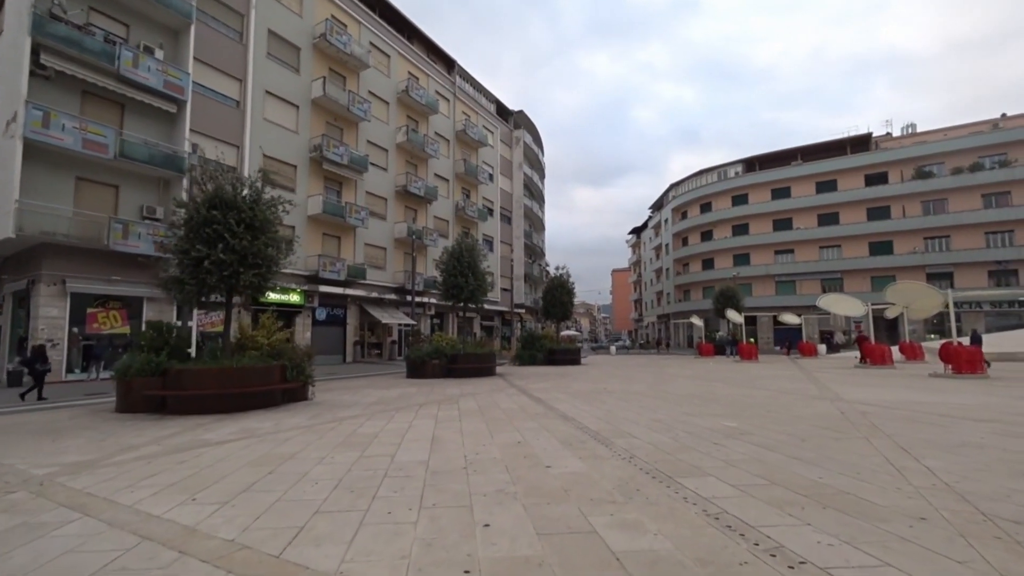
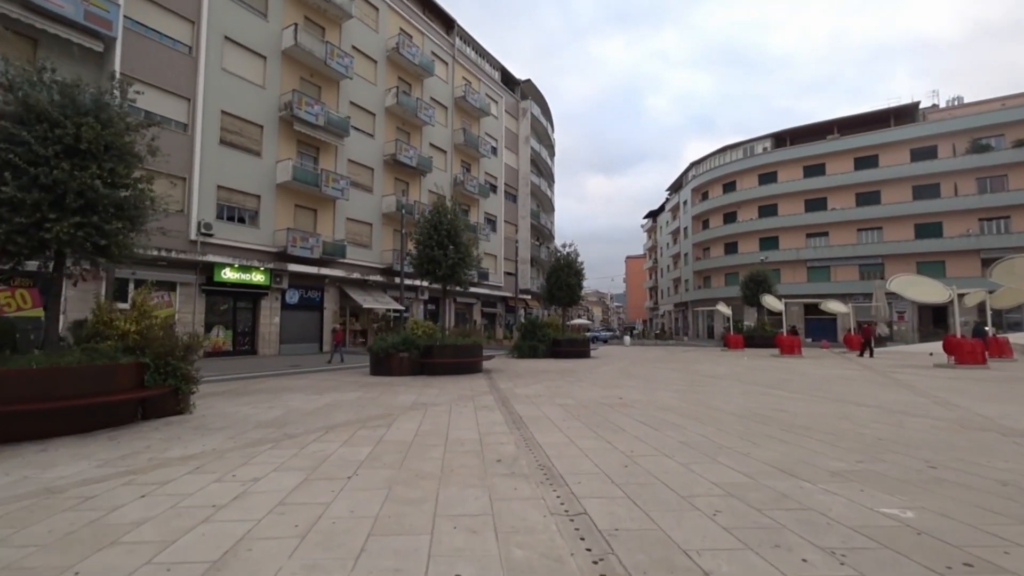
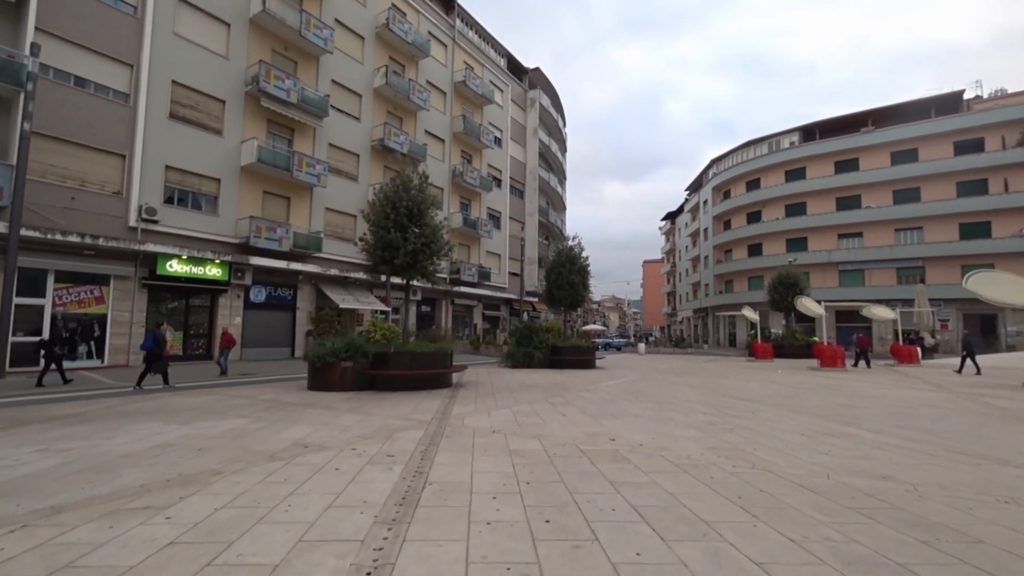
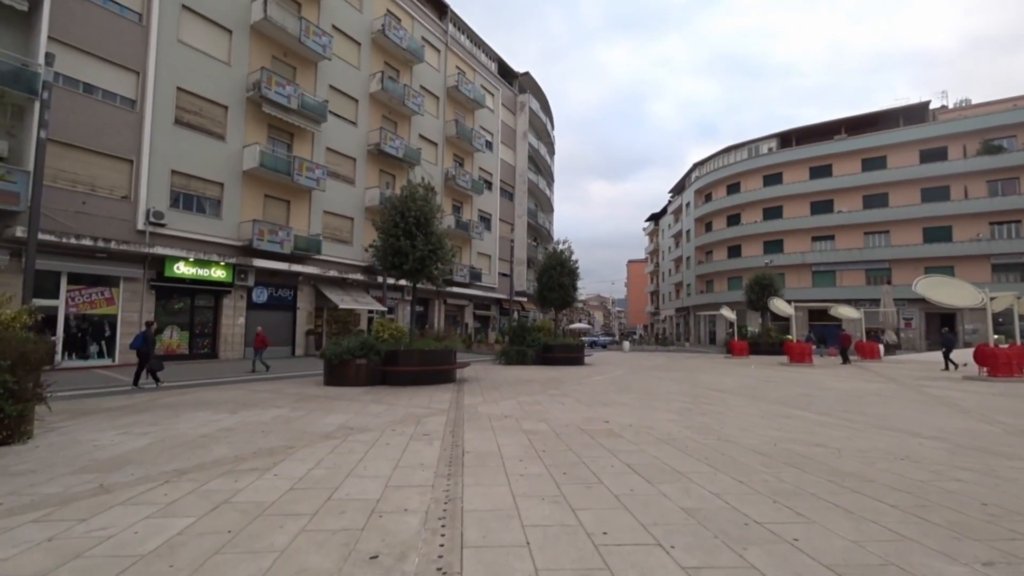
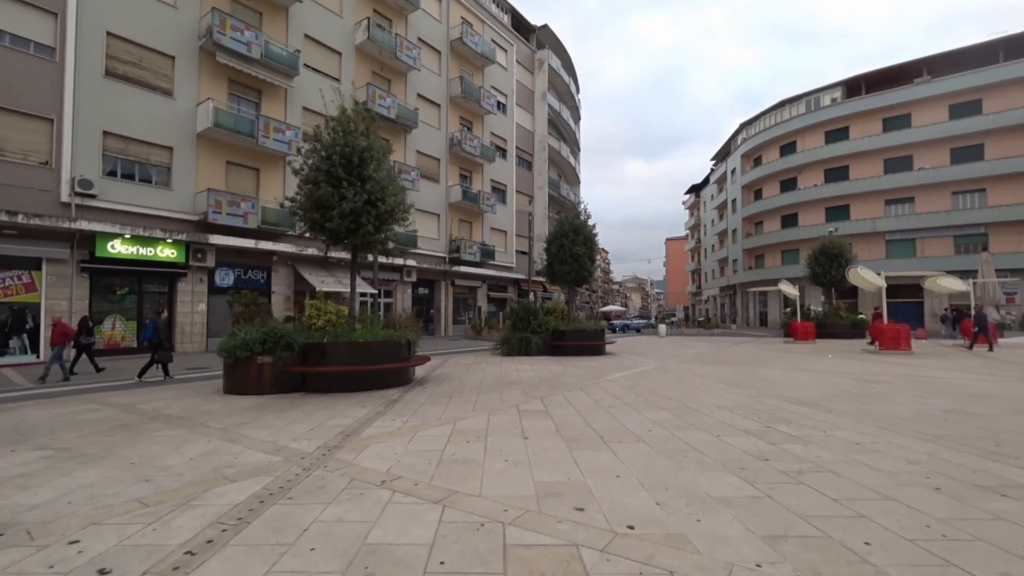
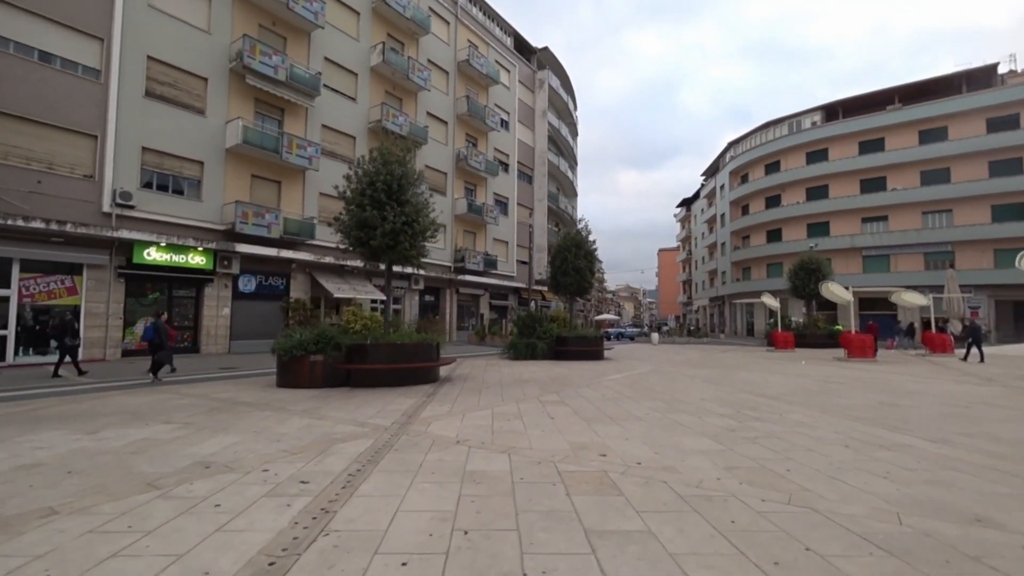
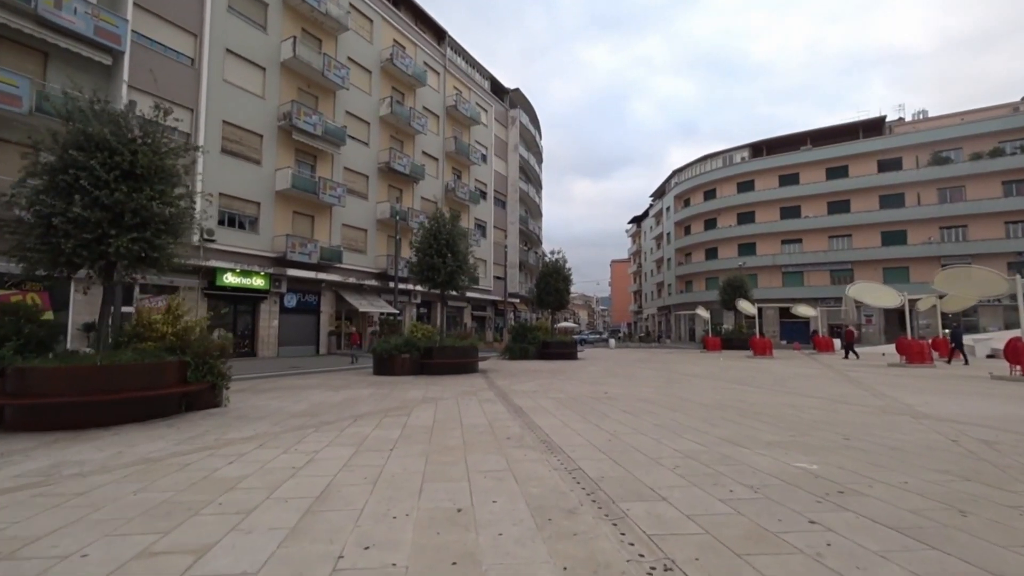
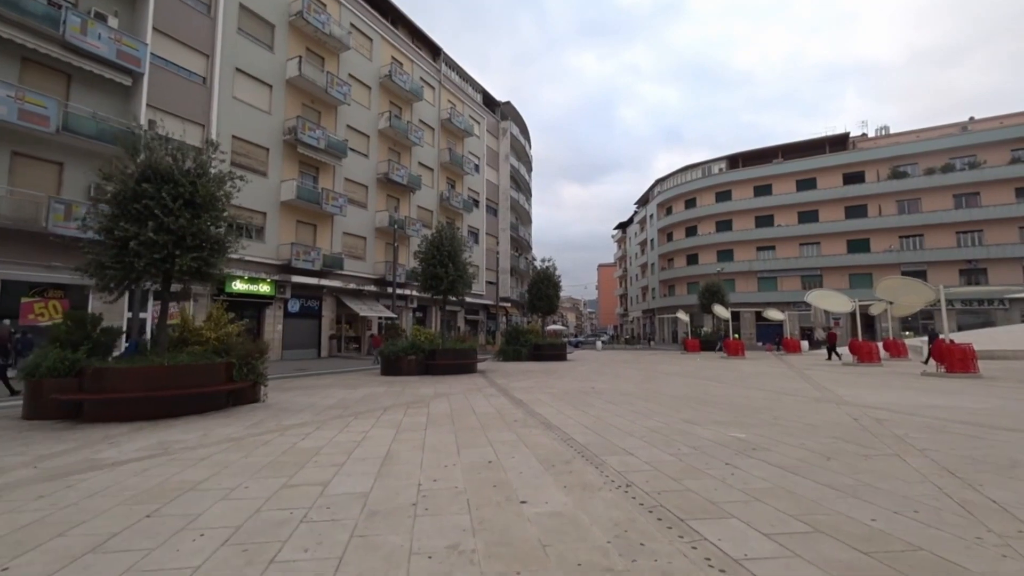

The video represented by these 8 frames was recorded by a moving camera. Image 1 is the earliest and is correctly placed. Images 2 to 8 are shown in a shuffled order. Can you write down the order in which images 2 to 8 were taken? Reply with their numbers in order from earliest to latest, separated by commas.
8, 7, 2, 4, 3, 6, 5
